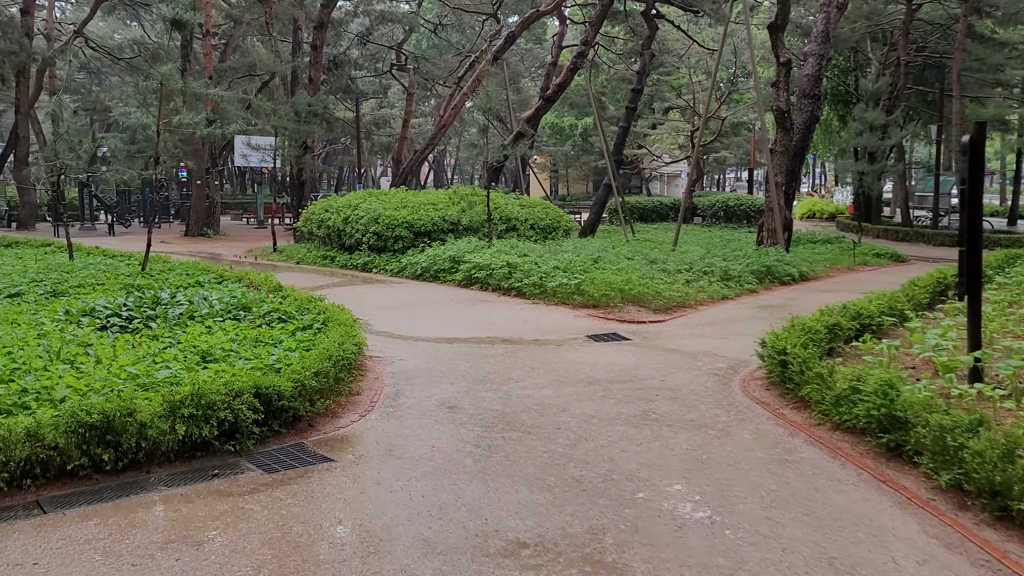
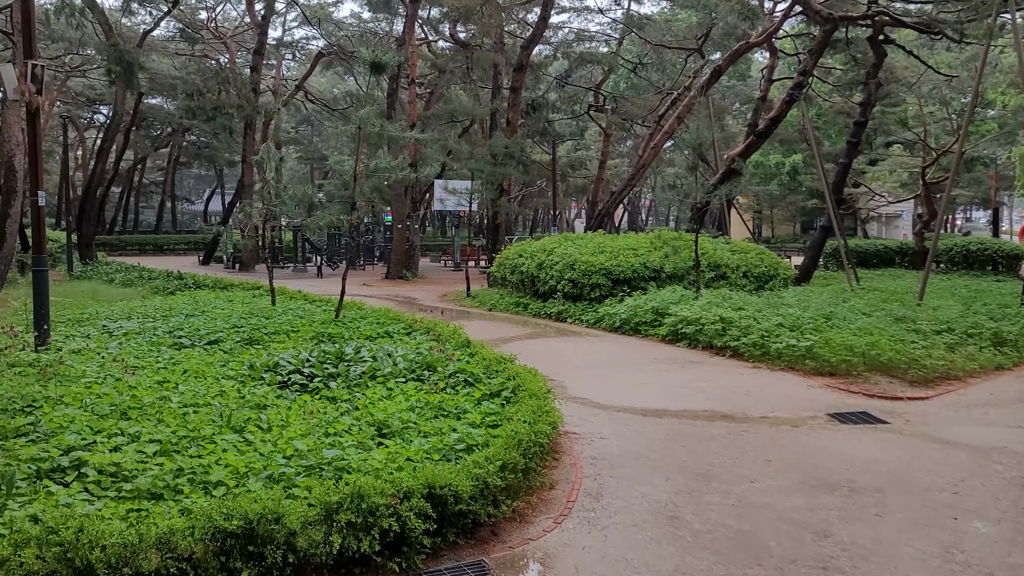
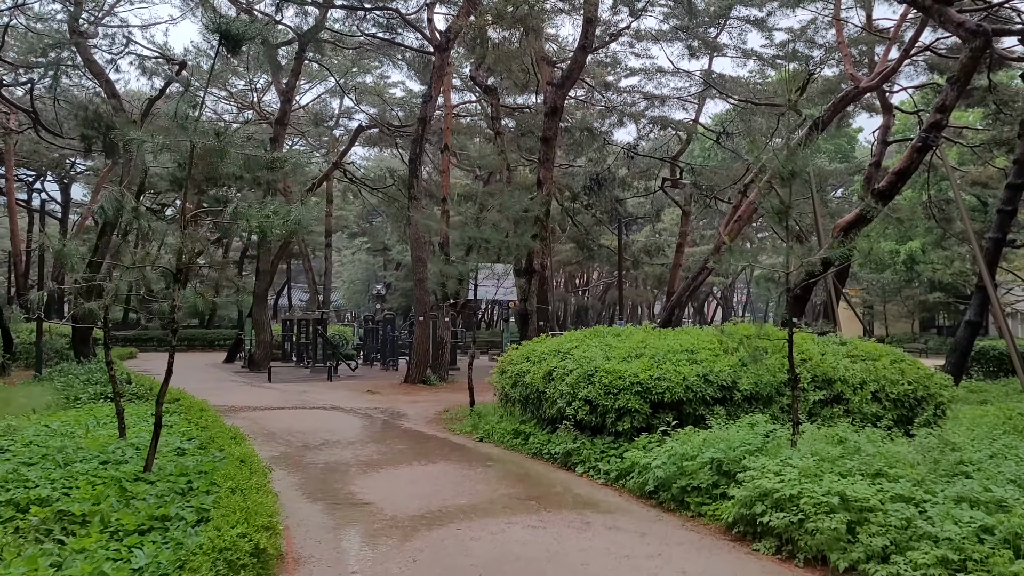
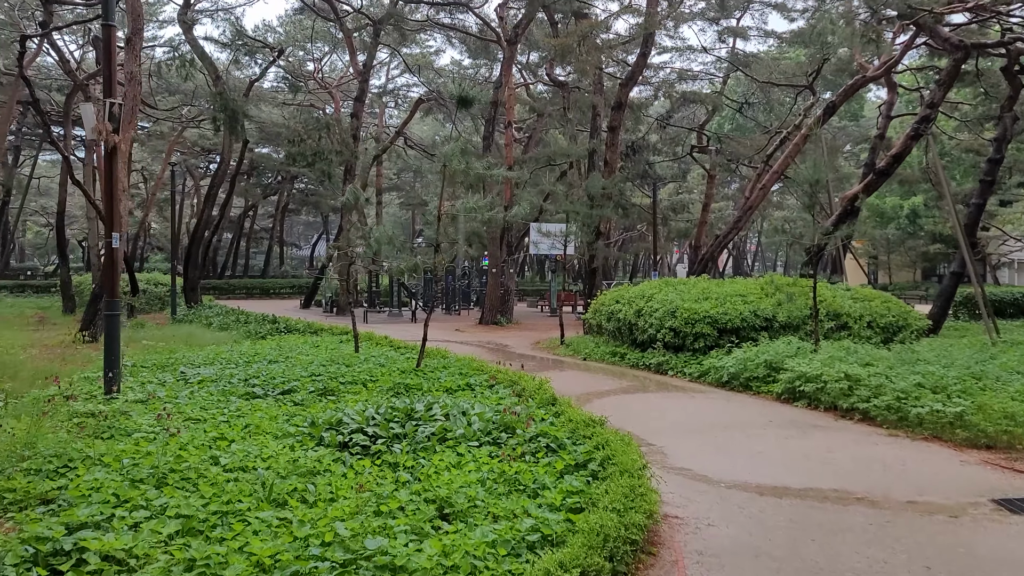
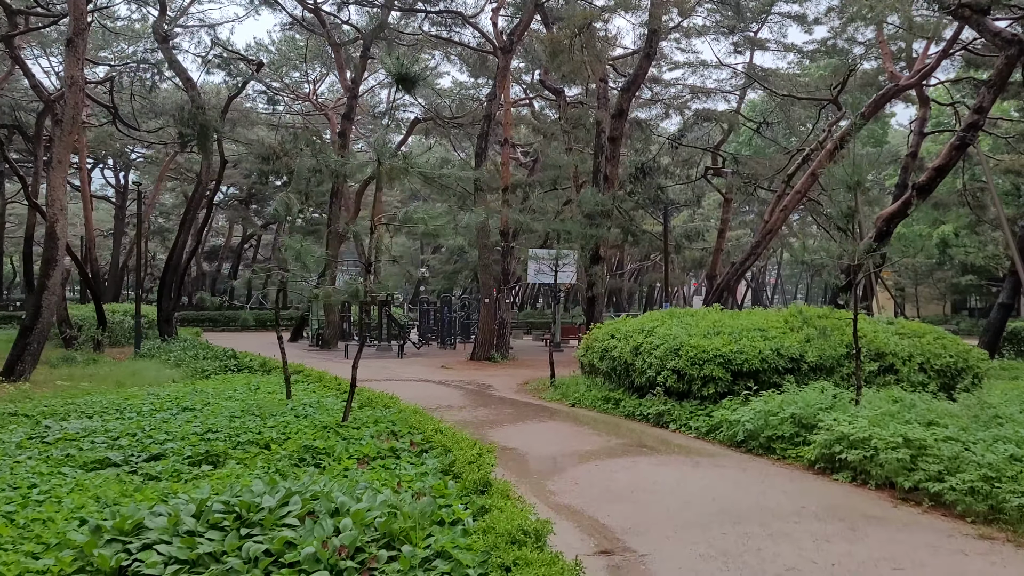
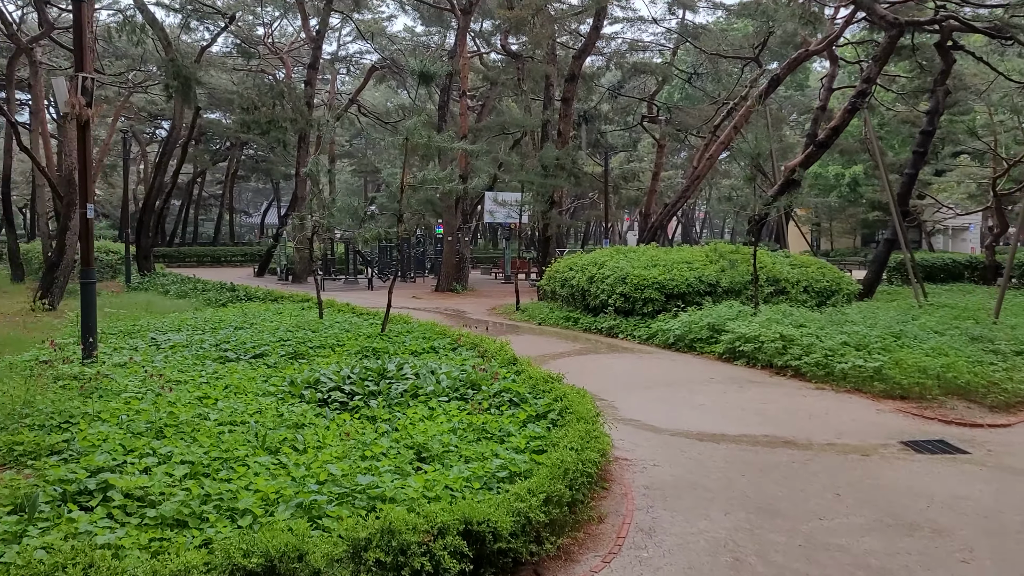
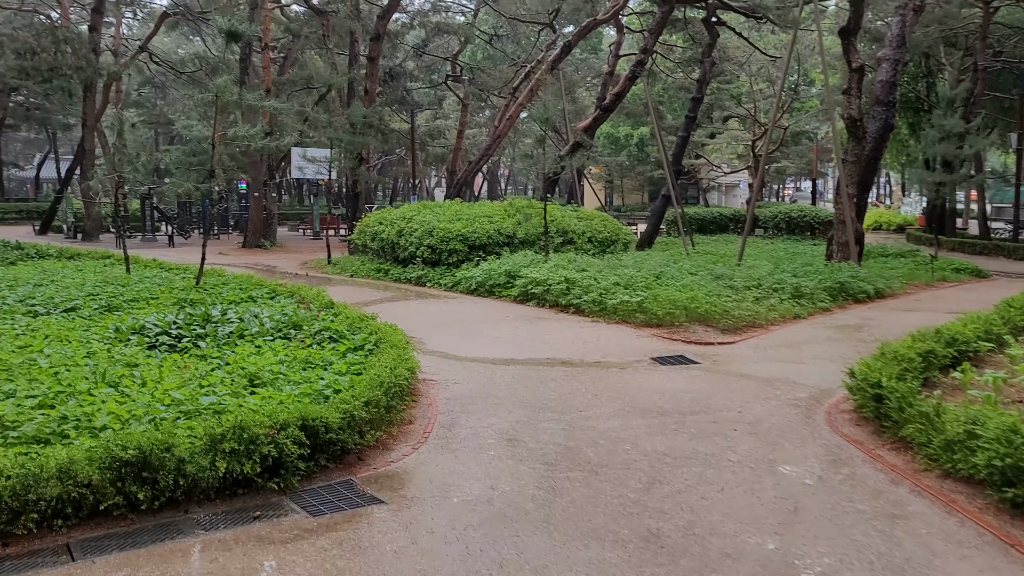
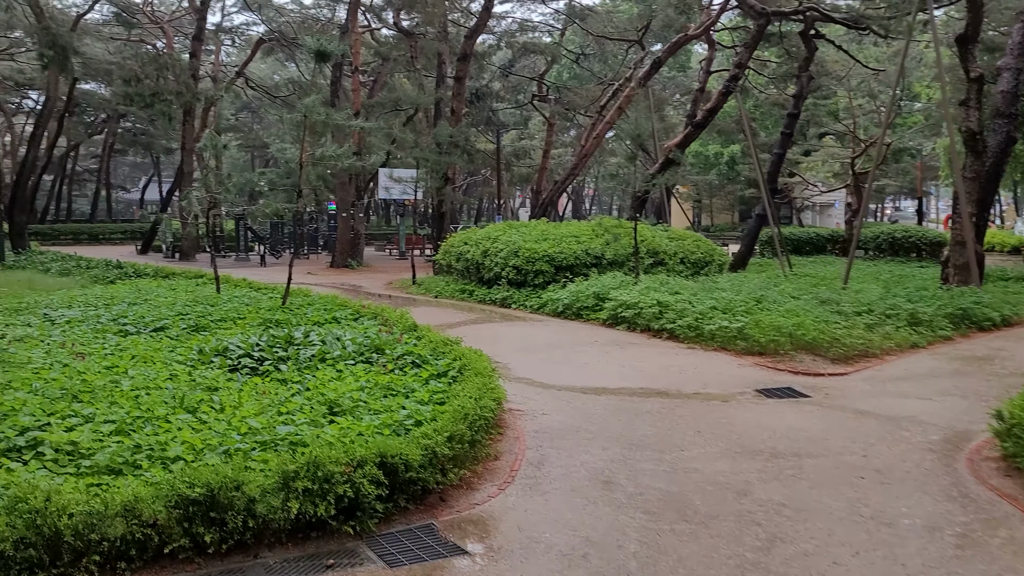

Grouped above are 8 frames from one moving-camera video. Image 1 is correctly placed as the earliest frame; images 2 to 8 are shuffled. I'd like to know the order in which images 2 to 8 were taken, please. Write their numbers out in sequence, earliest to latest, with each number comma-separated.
7, 8, 2, 6, 4, 5, 3
